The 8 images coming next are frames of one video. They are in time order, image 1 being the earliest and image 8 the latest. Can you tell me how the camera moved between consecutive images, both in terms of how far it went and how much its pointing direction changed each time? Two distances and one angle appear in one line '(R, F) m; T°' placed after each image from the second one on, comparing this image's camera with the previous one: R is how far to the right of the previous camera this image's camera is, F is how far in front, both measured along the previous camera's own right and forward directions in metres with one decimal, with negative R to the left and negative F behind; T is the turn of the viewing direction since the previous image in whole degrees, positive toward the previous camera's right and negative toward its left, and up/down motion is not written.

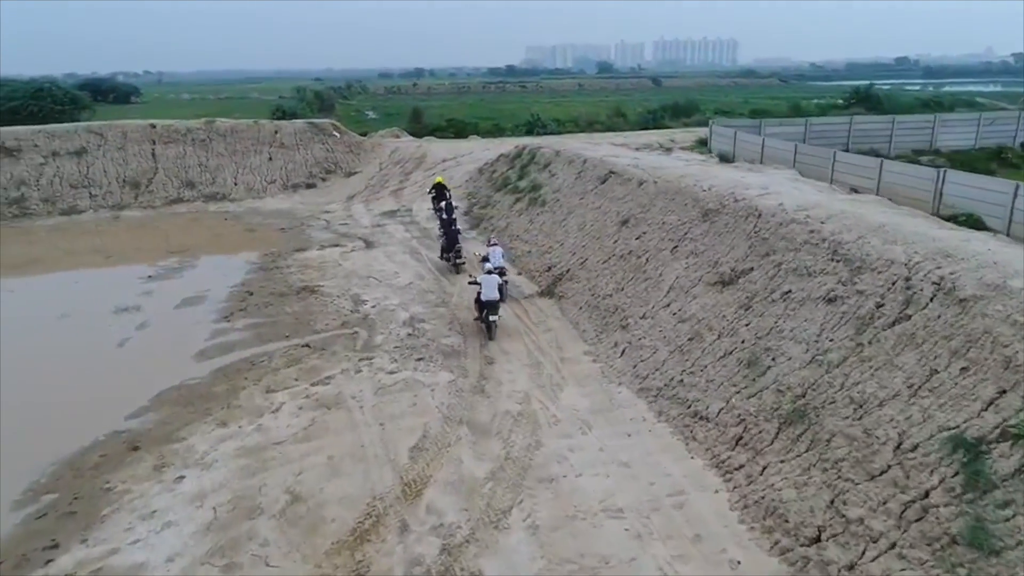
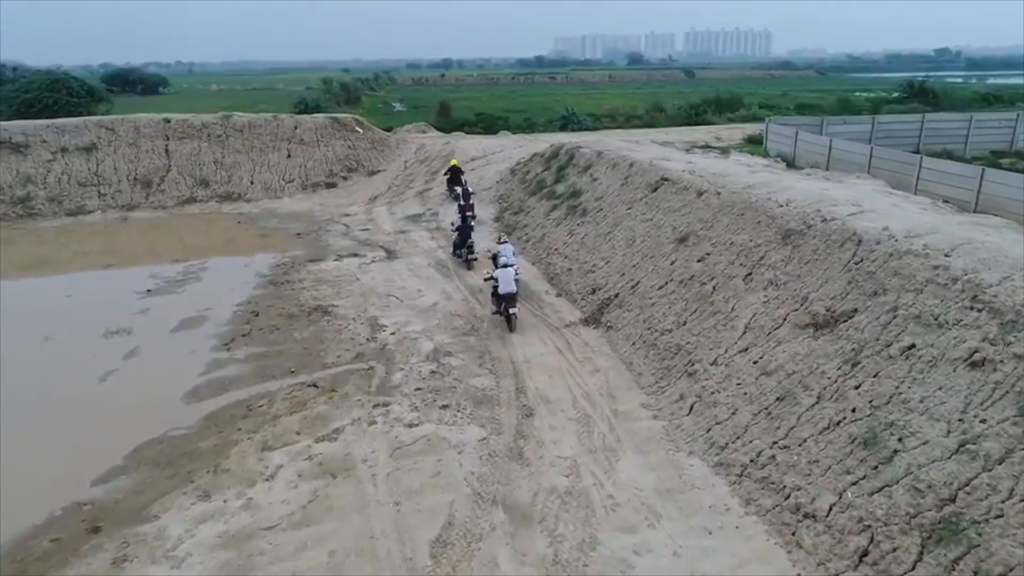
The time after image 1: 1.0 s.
(-0.3, +1.9) m; -2°
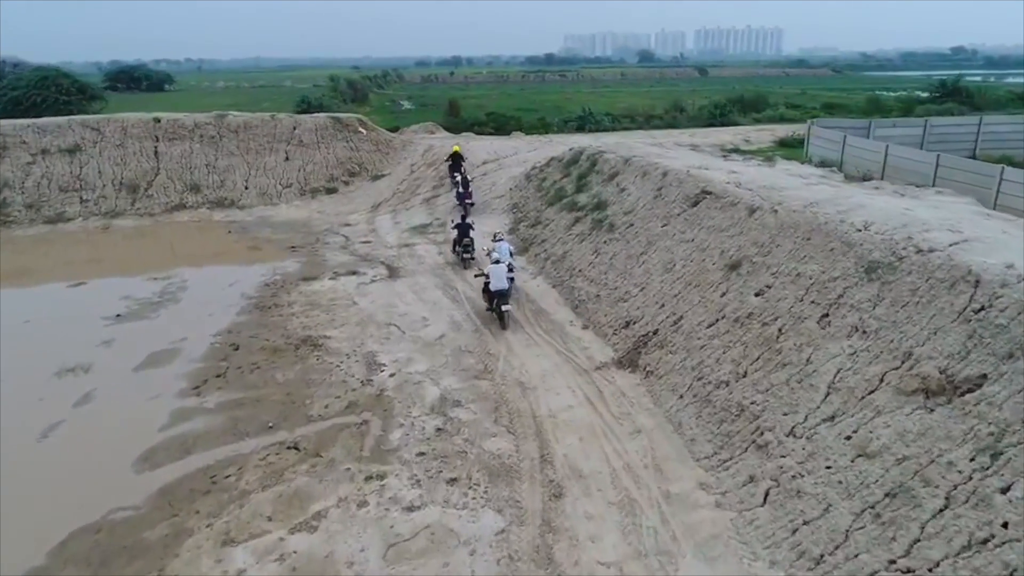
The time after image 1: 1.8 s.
(-0.2, +1.9) m; -1°
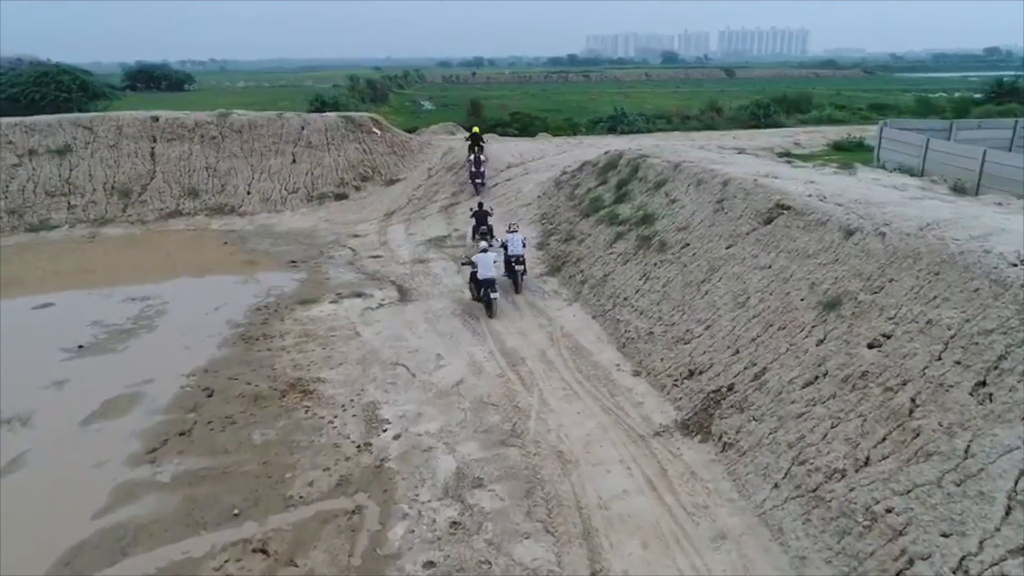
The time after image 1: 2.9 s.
(-0.2, +2.2) m; -2°
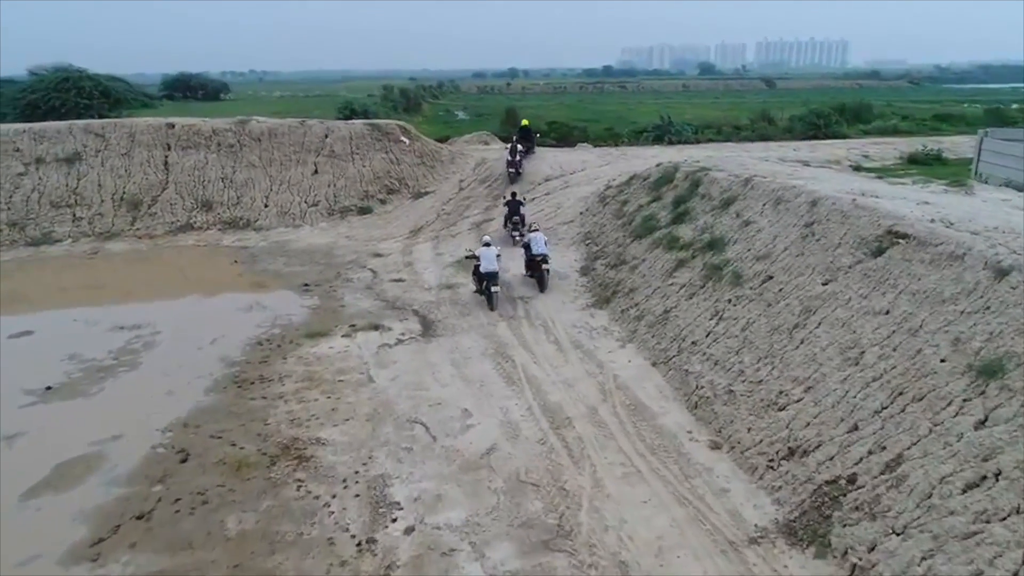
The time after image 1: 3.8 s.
(-0.2, +2.0) m; -3°
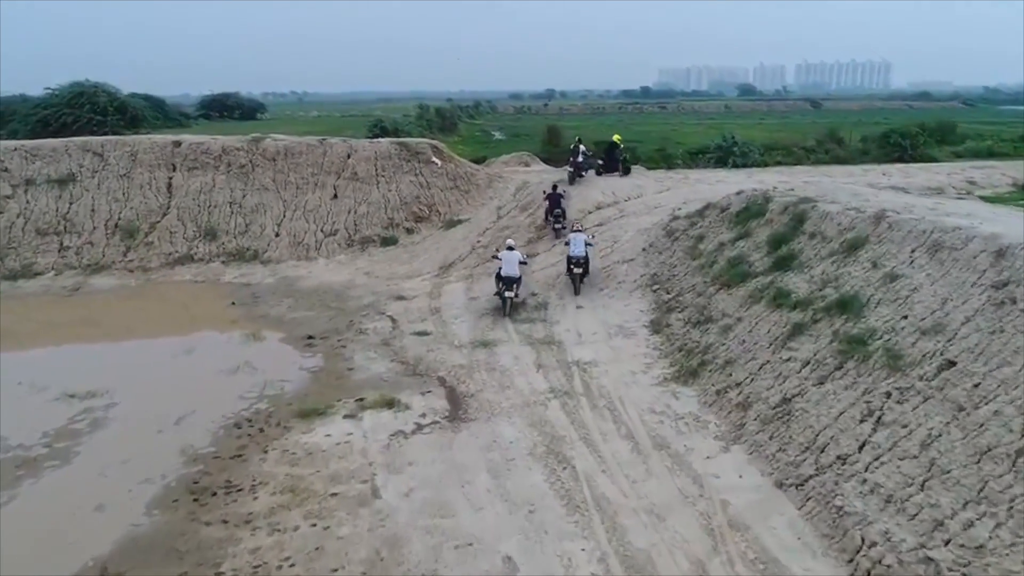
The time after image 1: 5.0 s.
(-0.3, +2.8) m; -3°
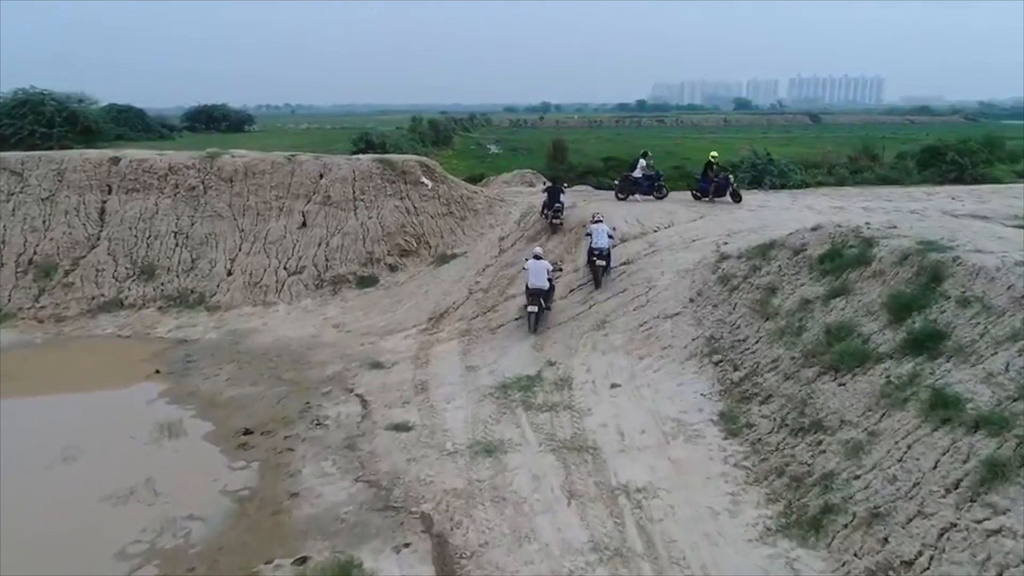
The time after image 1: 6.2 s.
(-0.2, +3.2) m; 0°
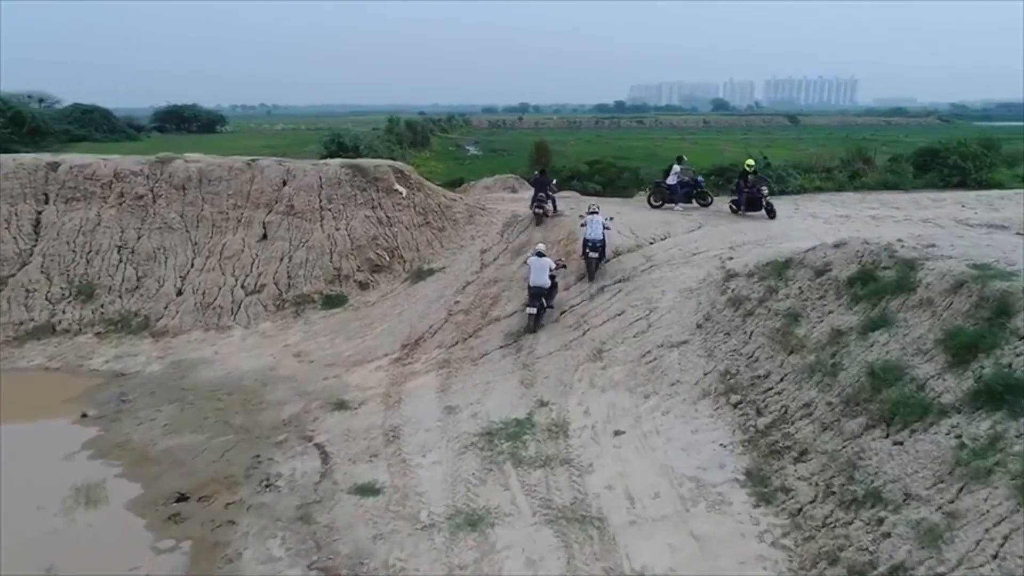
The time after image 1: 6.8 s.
(-0.1, +1.4) m; +2°
